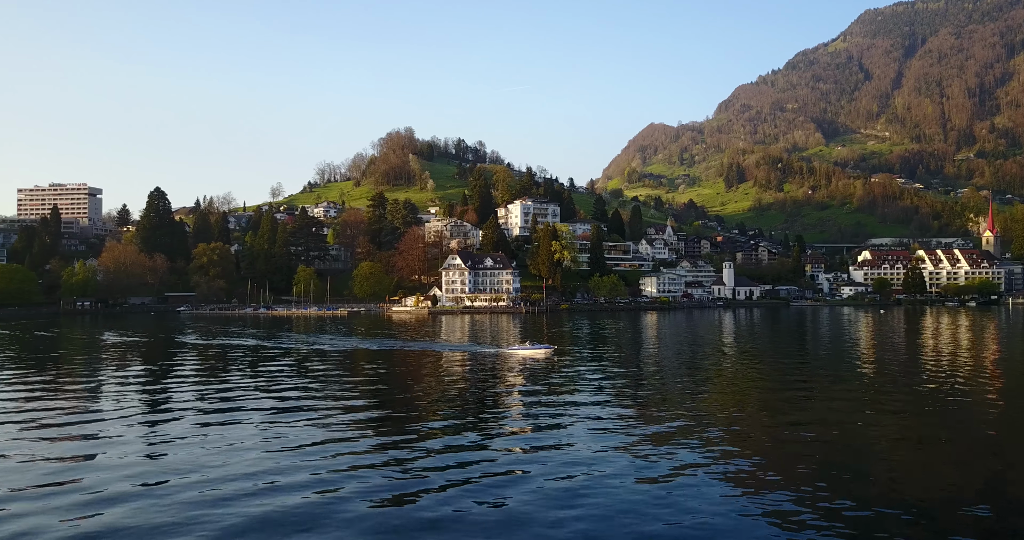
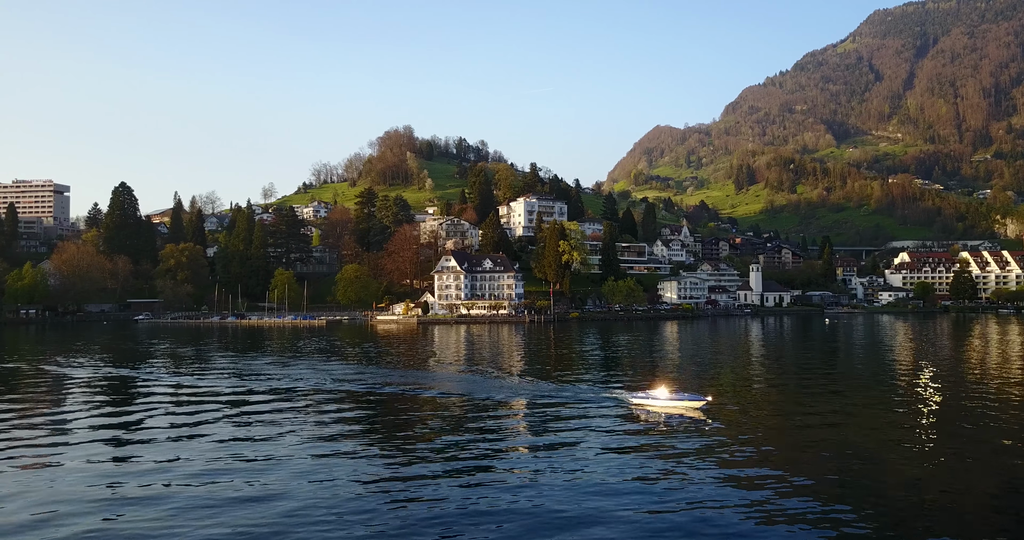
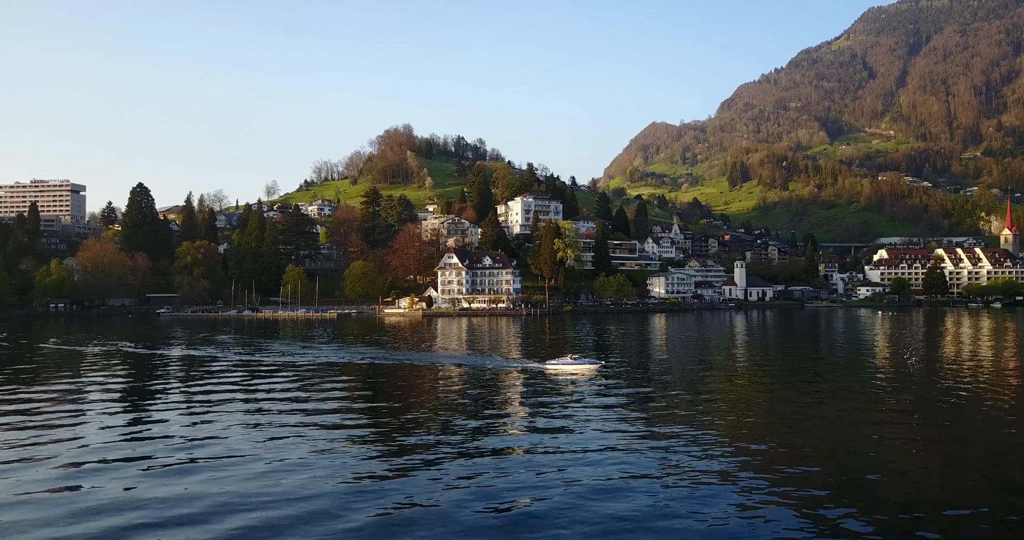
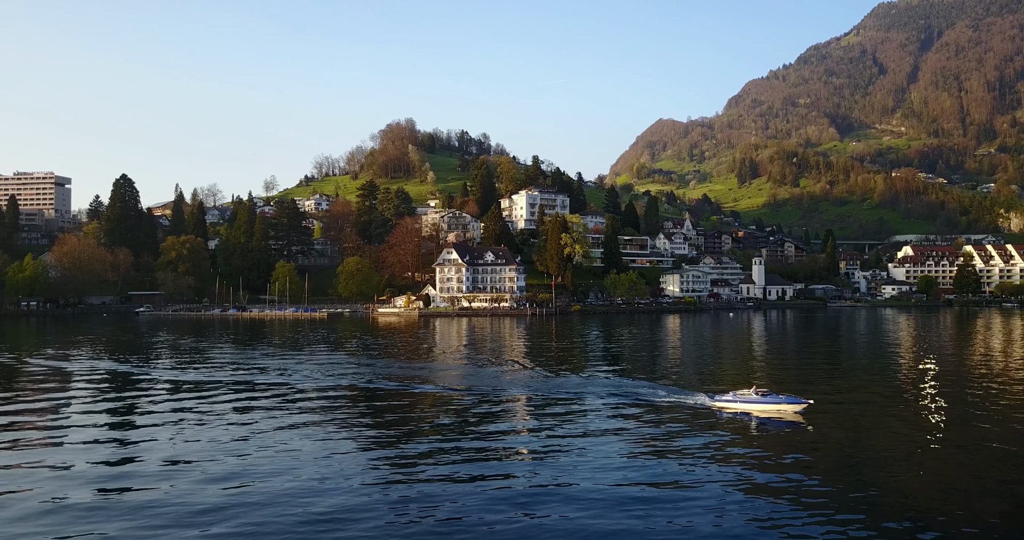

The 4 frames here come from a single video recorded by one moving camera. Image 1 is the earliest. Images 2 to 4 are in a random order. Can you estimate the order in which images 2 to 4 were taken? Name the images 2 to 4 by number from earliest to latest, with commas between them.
3, 2, 4
